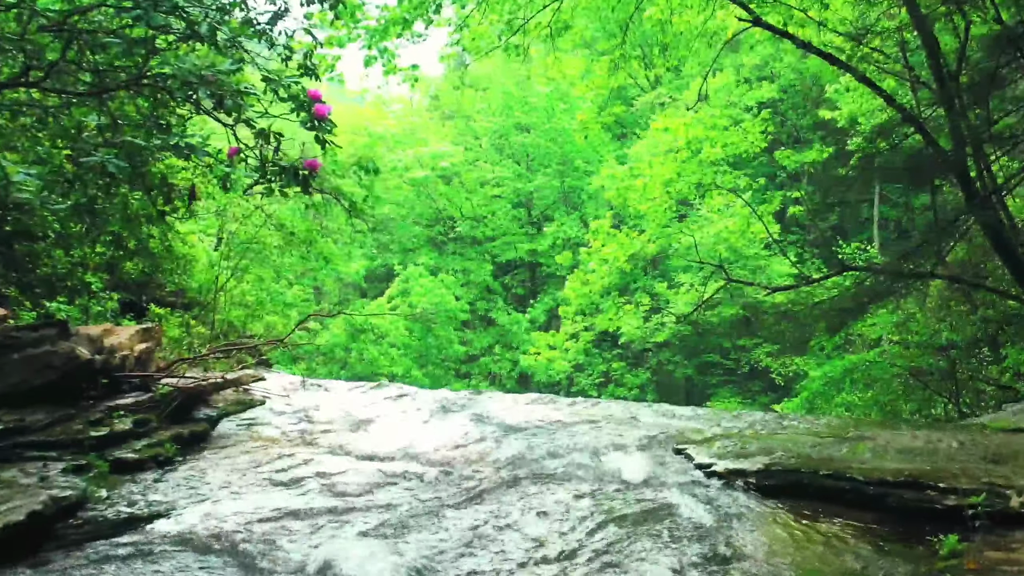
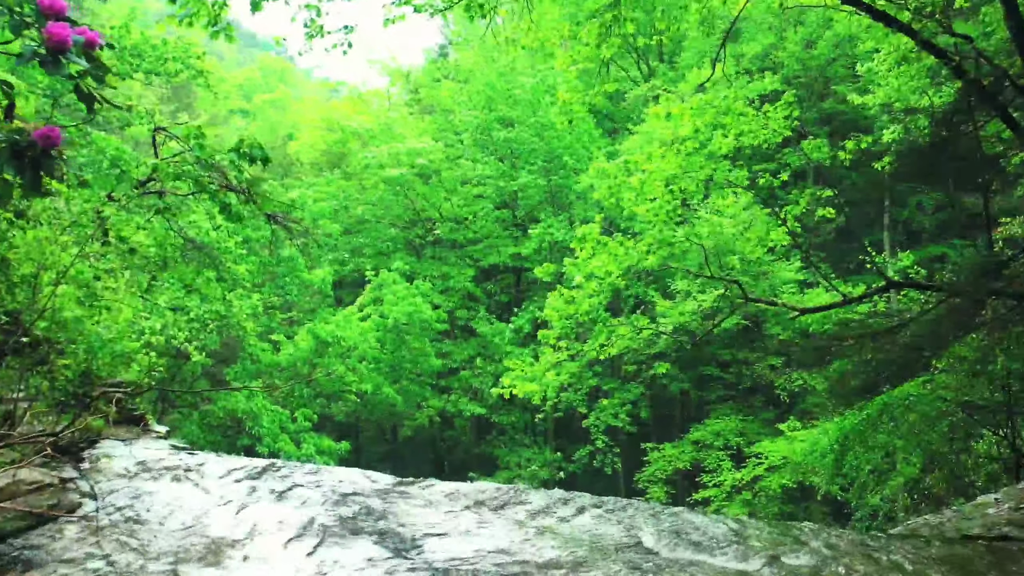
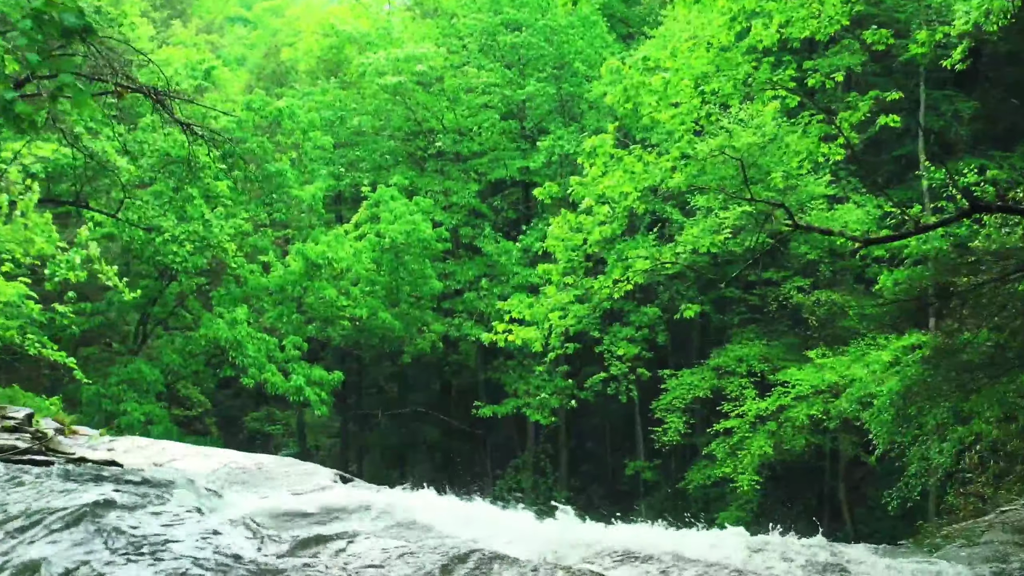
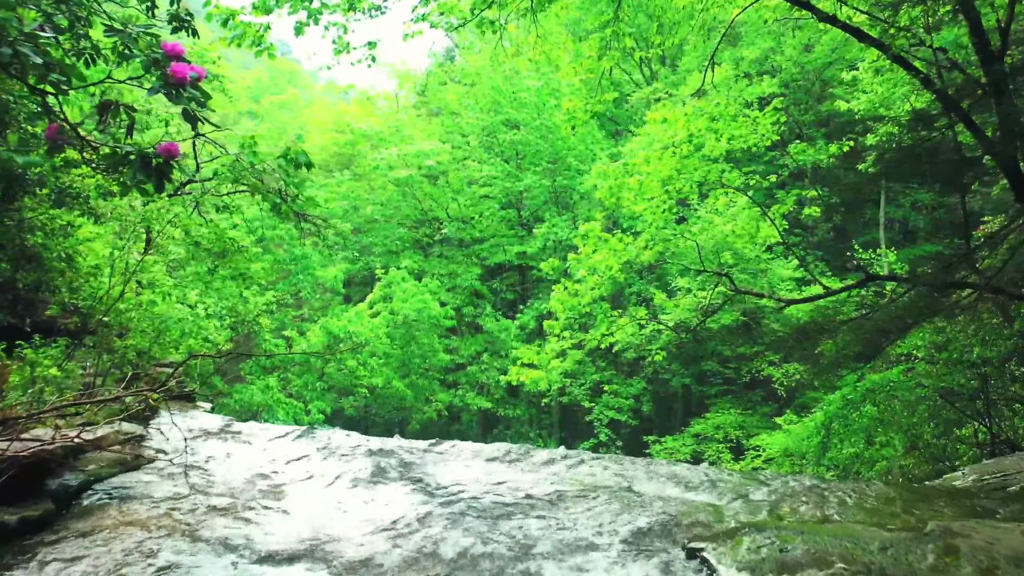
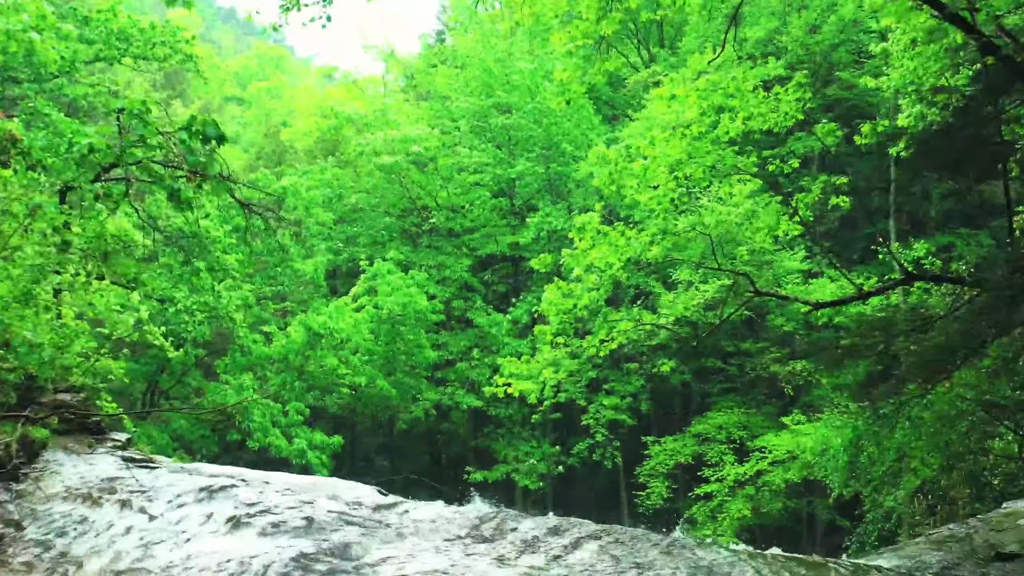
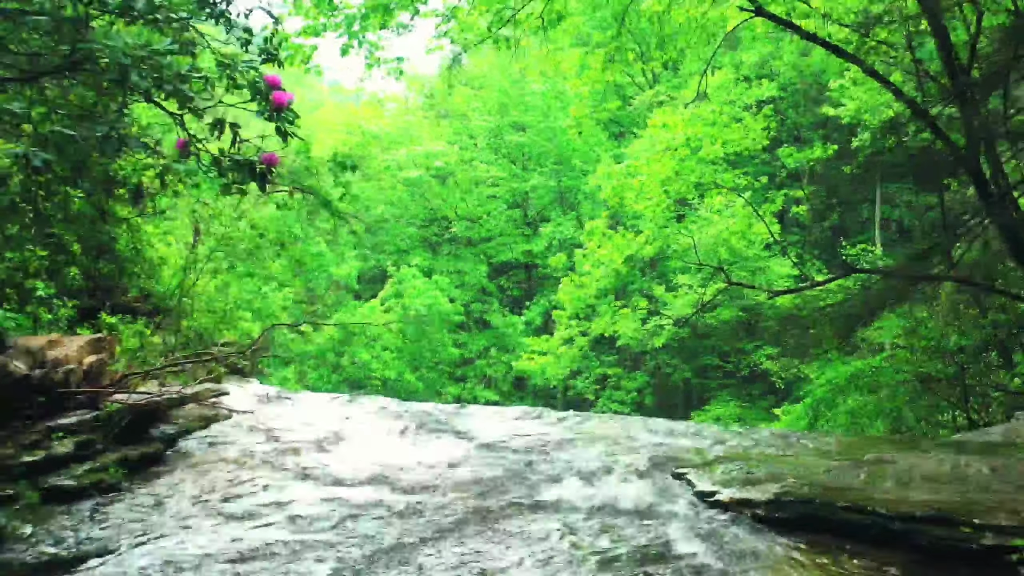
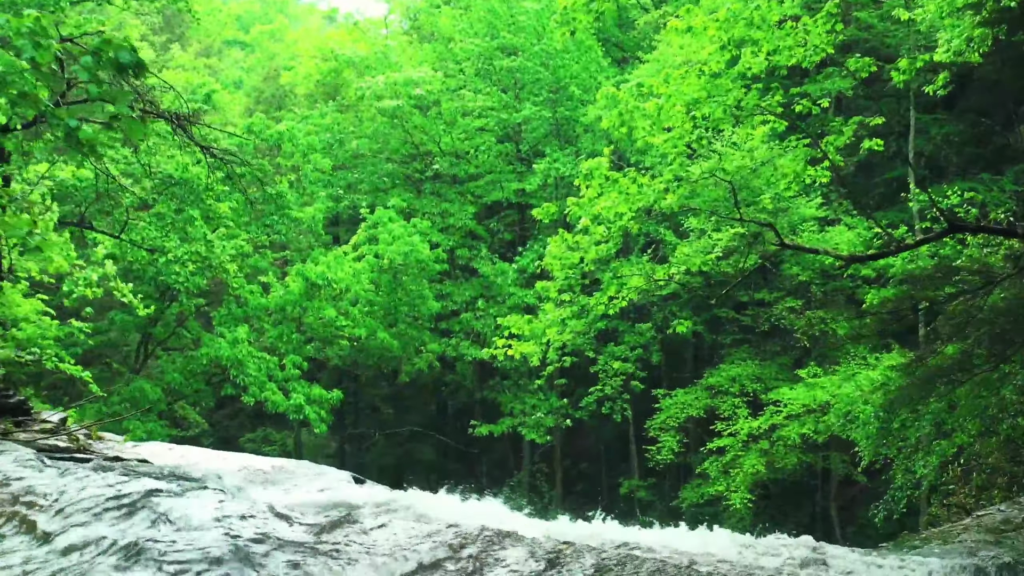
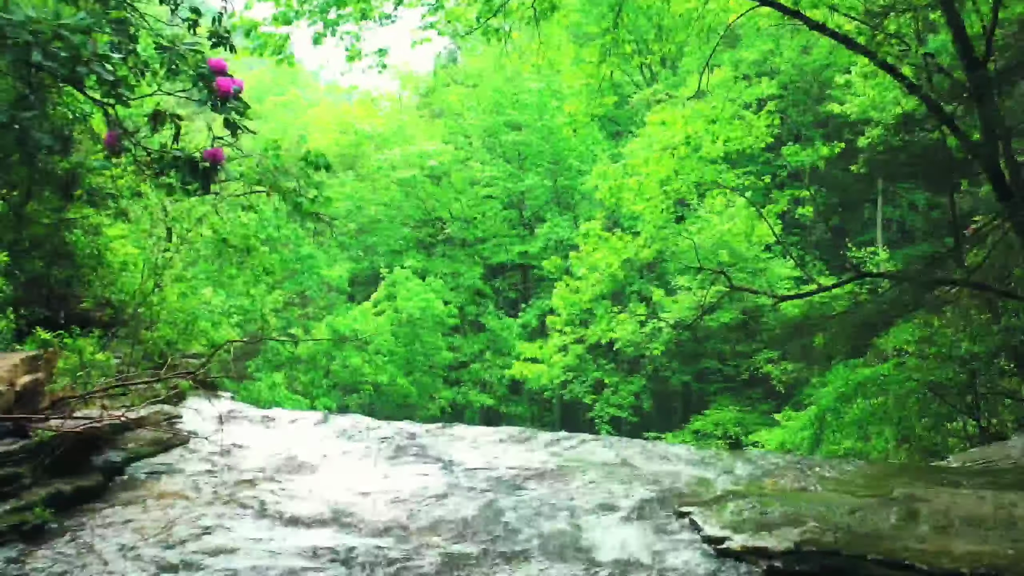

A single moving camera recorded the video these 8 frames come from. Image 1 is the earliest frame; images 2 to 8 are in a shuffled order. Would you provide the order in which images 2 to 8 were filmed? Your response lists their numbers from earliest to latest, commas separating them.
6, 8, 4, 2, 5, 7, 3
